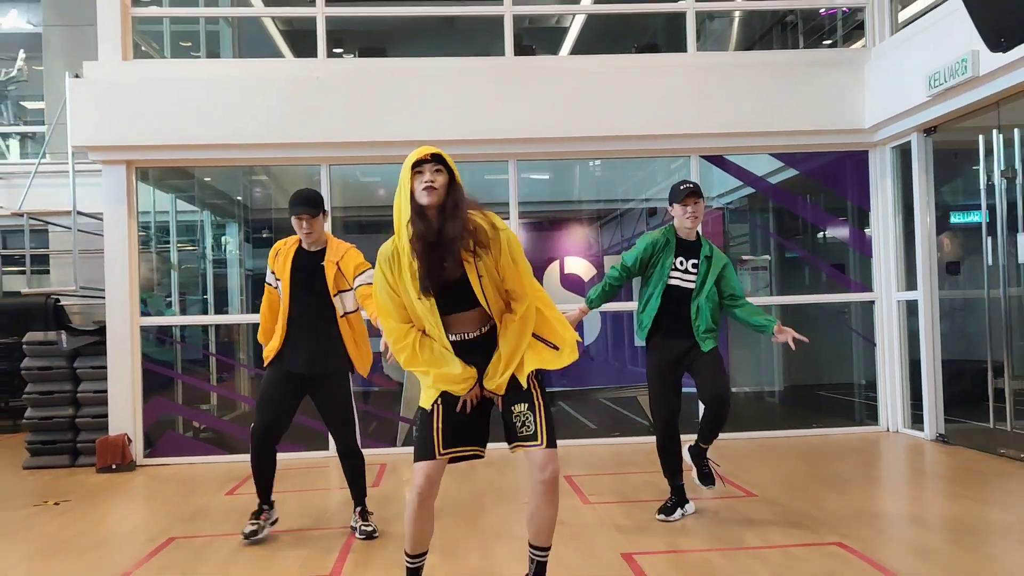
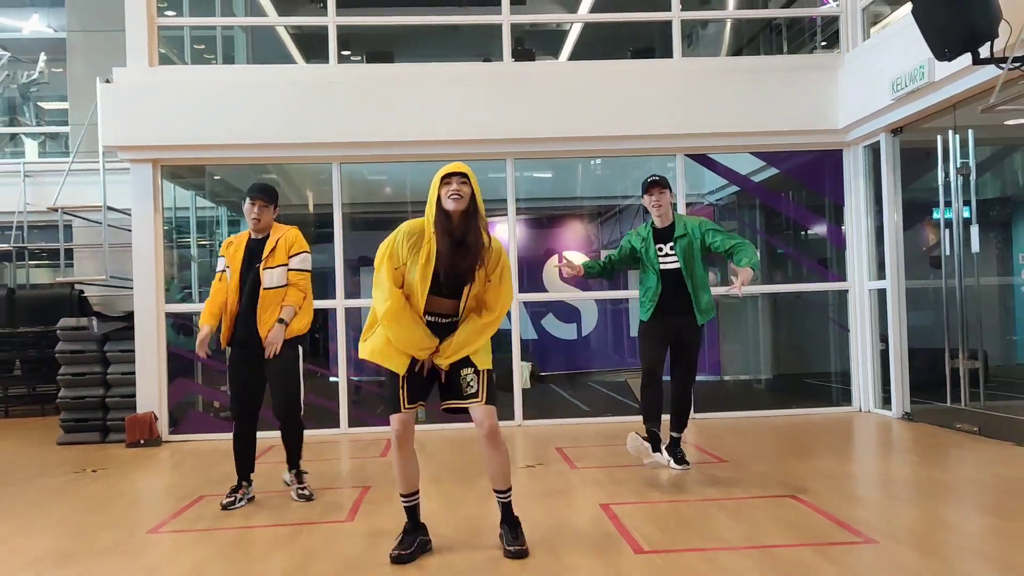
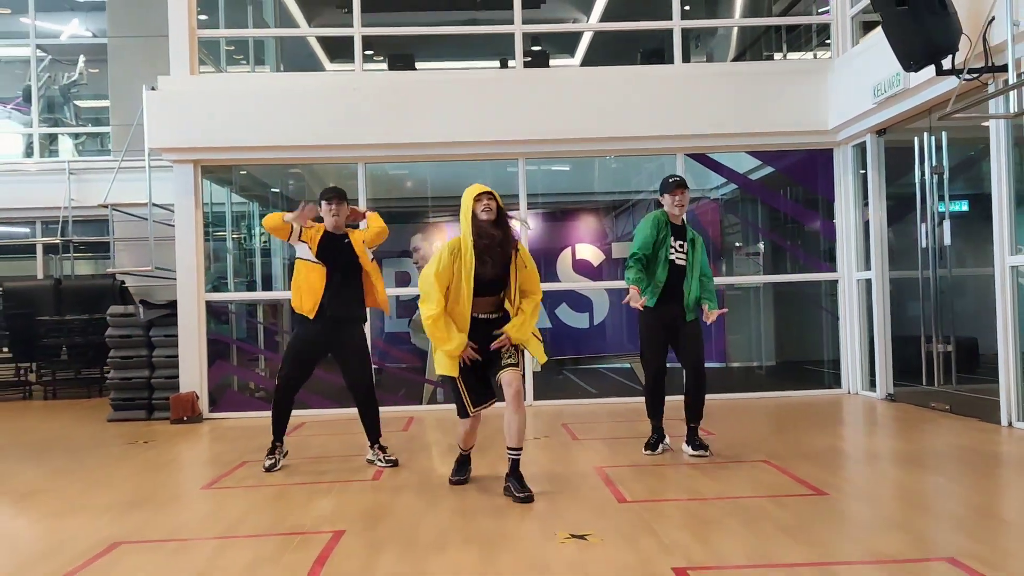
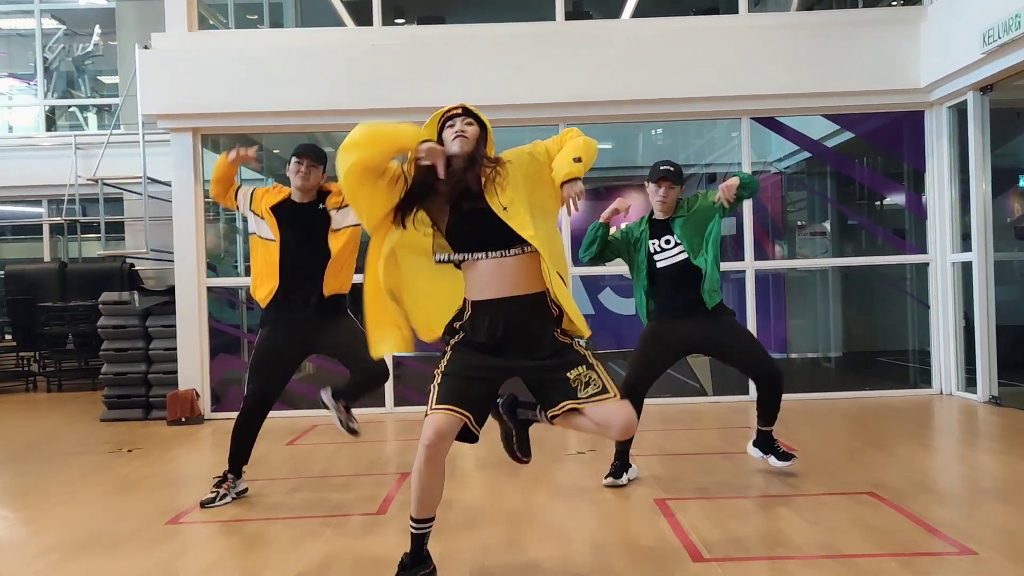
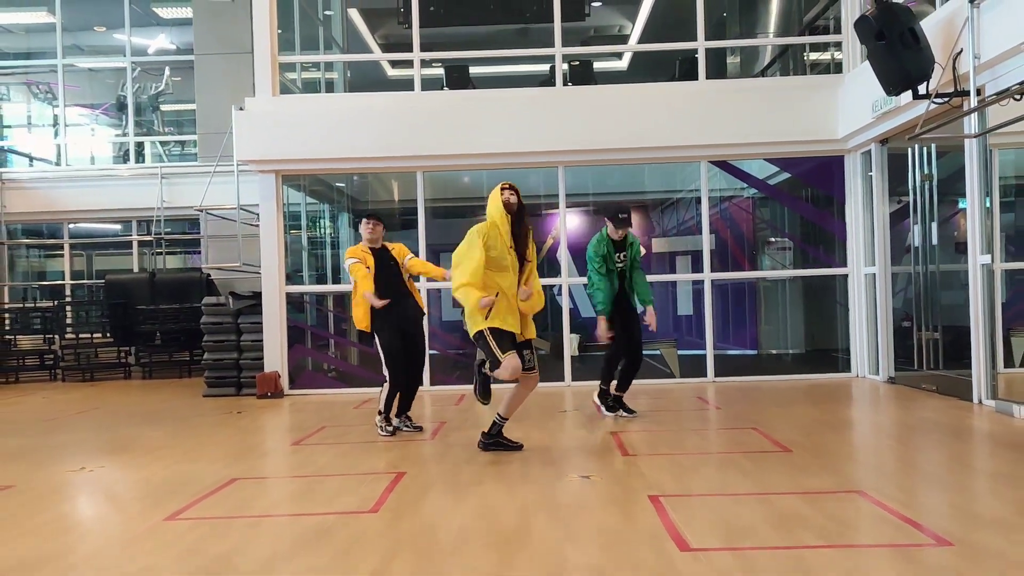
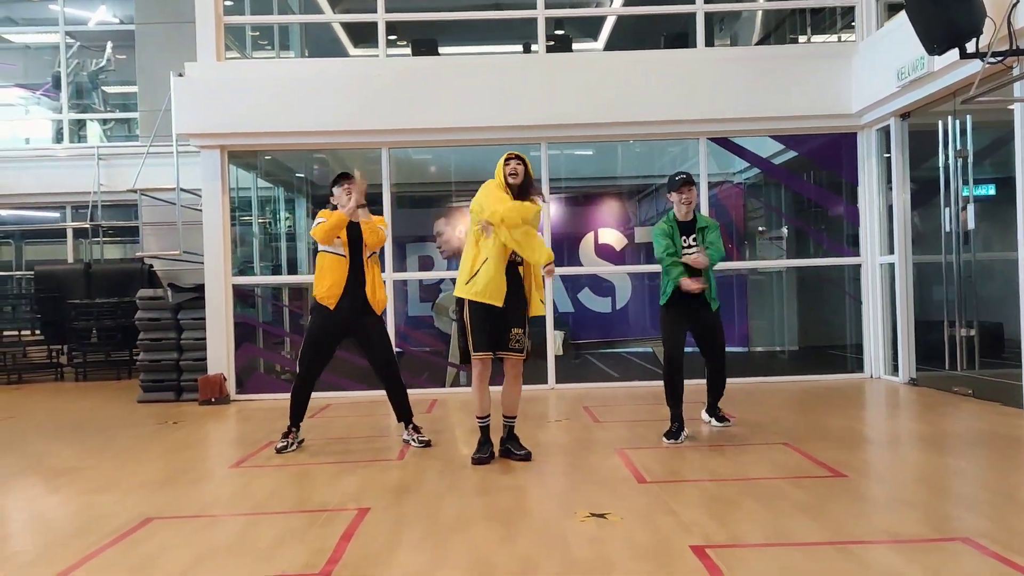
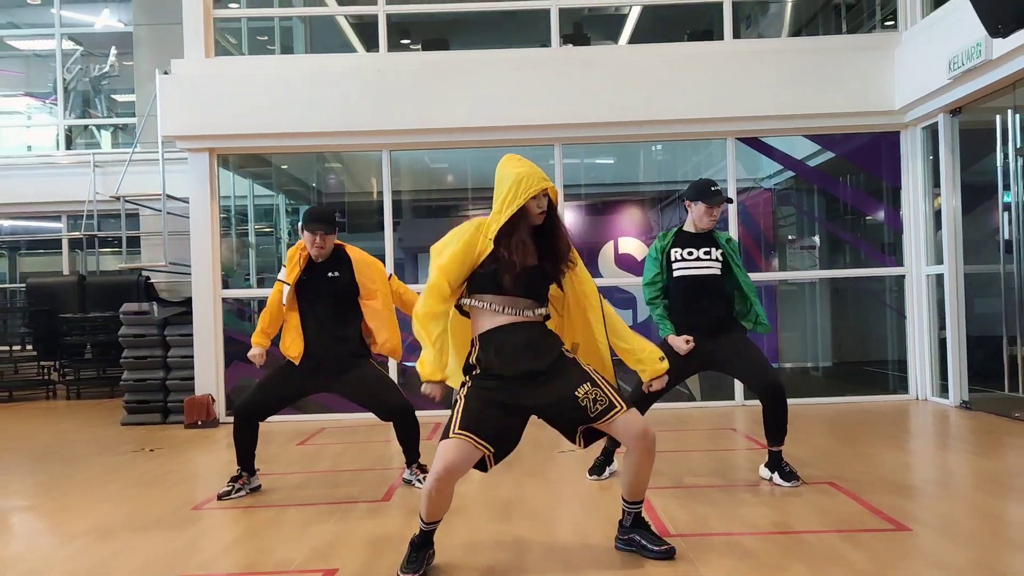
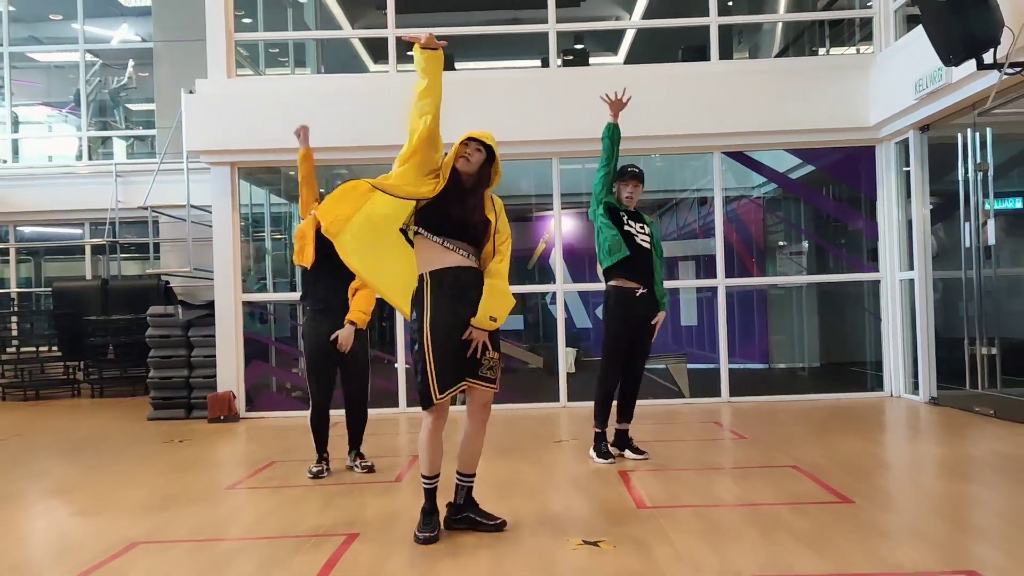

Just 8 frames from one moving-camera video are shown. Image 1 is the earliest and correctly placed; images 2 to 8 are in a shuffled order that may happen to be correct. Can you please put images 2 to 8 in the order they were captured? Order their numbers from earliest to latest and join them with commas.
2, 3, 6, 4, 7, 8, 5
